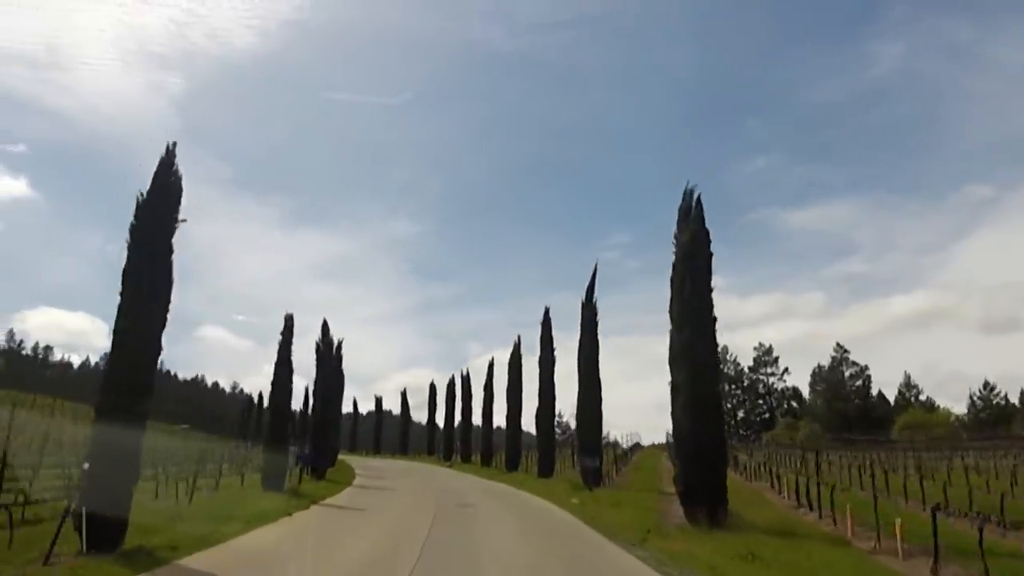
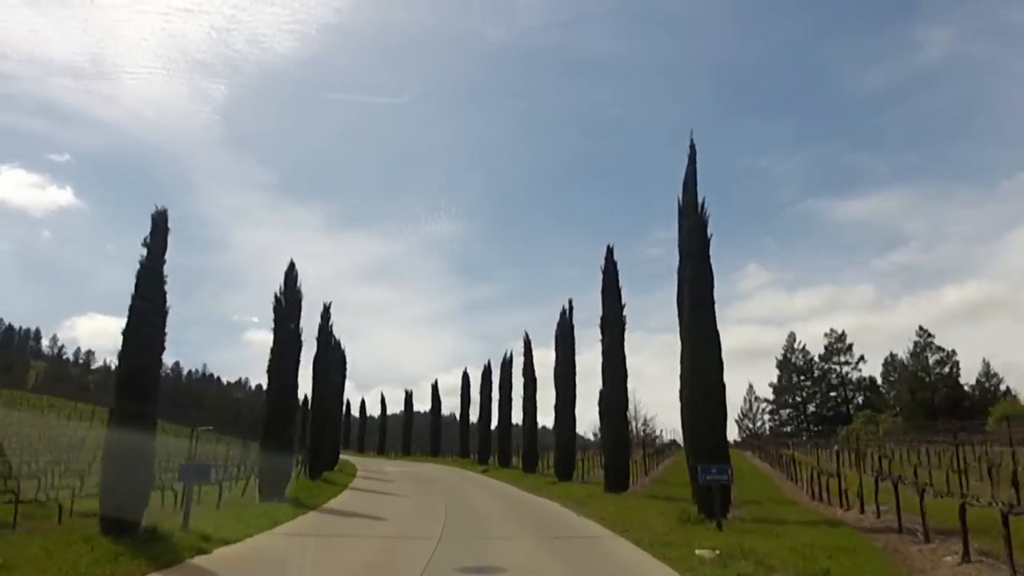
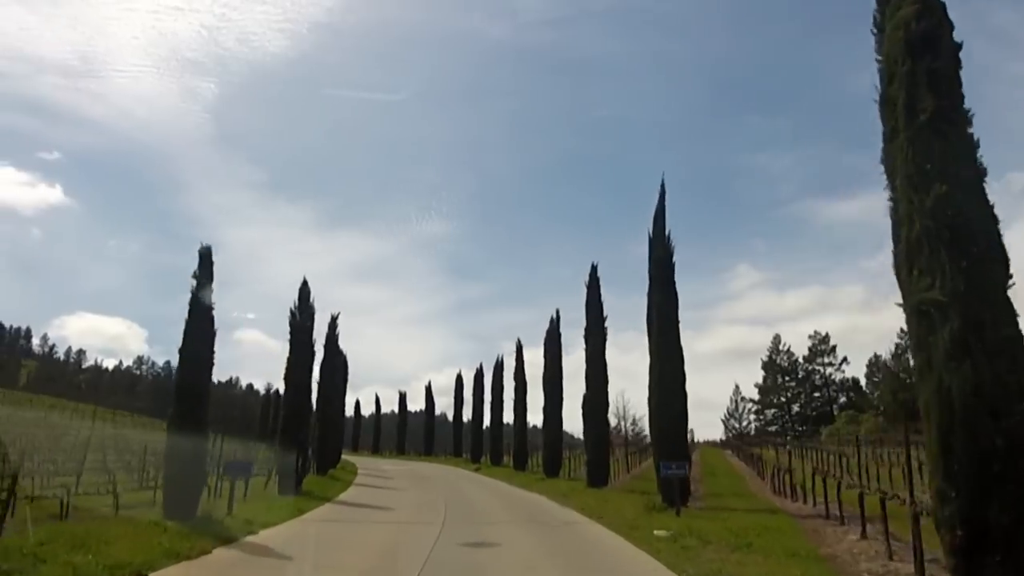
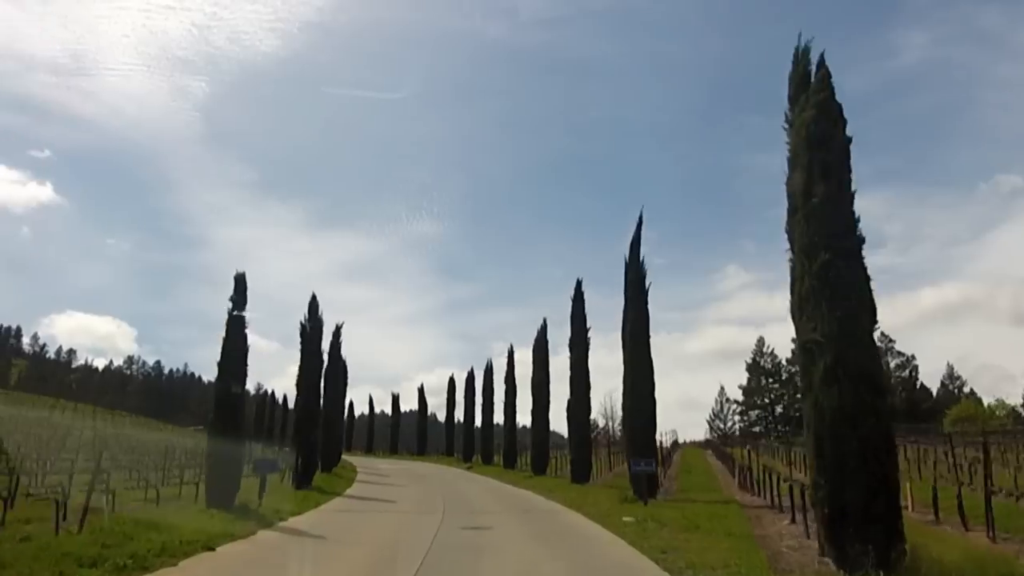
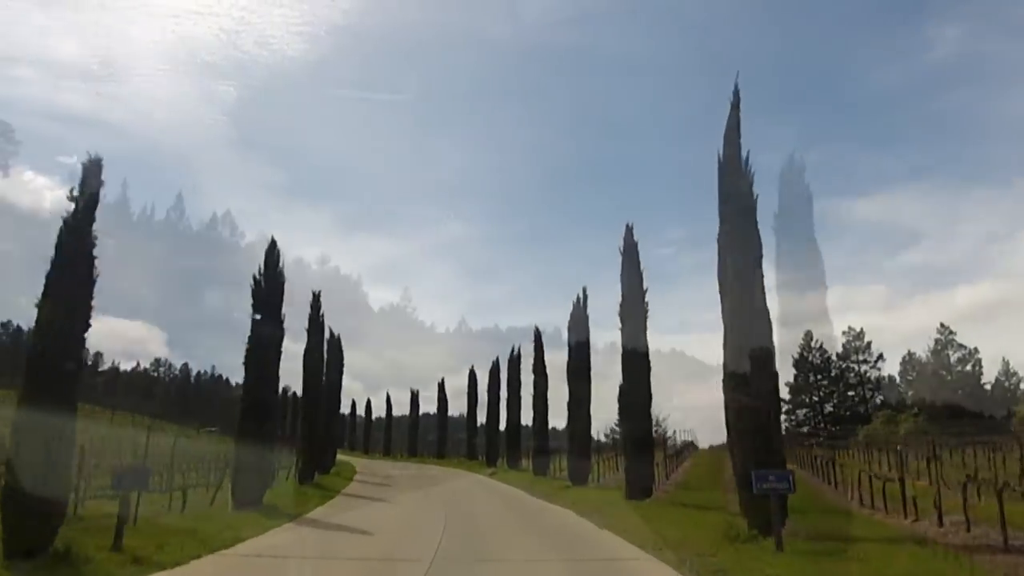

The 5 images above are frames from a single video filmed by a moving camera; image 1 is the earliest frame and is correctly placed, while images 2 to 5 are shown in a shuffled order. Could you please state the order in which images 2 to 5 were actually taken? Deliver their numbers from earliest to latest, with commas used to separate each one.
4, 3, 2, 5
